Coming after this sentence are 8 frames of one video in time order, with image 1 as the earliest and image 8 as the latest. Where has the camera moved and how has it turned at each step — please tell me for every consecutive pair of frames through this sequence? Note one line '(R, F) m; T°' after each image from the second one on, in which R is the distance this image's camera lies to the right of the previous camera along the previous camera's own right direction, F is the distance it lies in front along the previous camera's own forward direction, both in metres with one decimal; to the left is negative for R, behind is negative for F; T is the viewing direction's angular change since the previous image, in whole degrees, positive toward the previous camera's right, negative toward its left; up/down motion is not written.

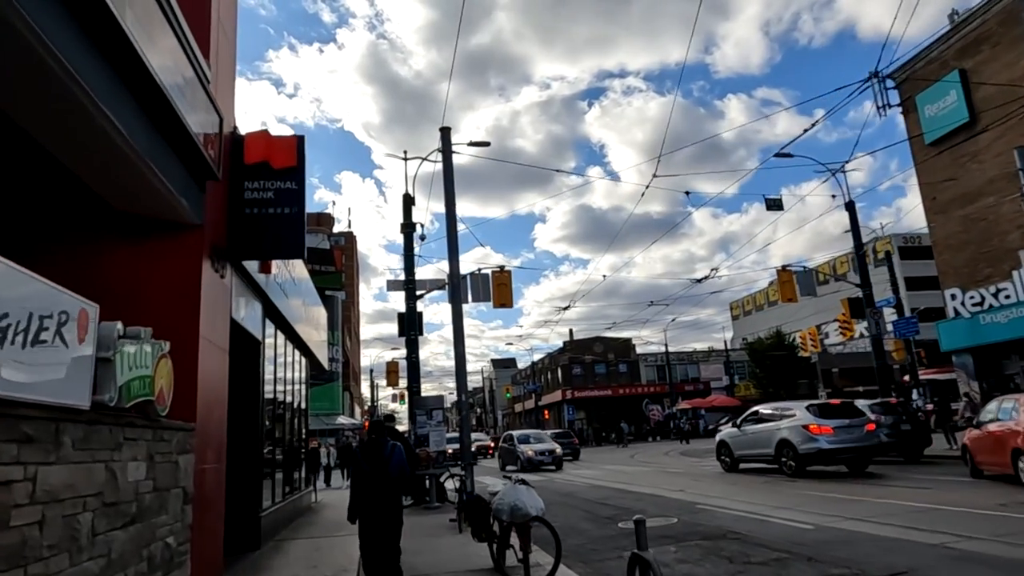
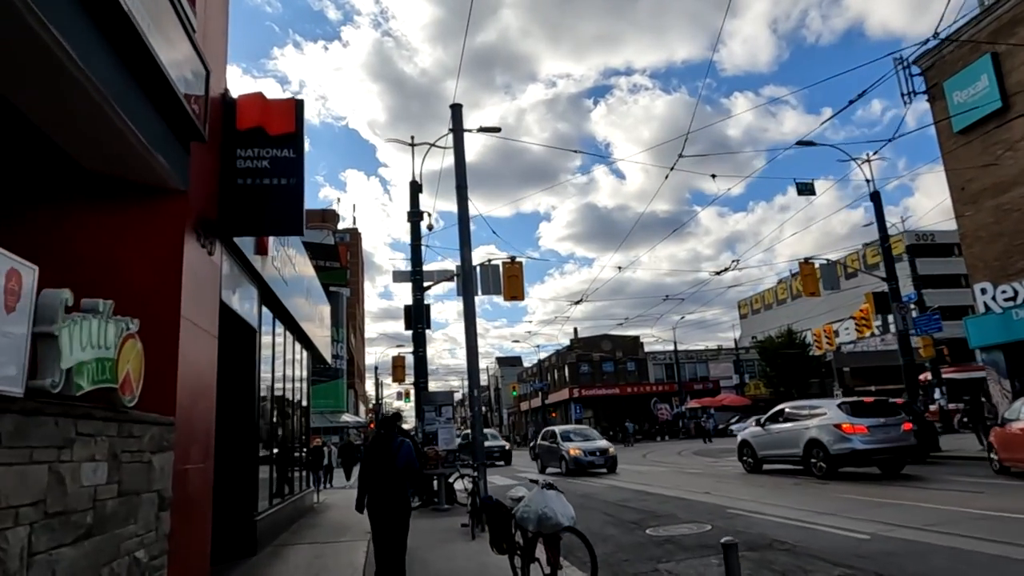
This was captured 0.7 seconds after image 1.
(-0.2, +0.9) m; 0°
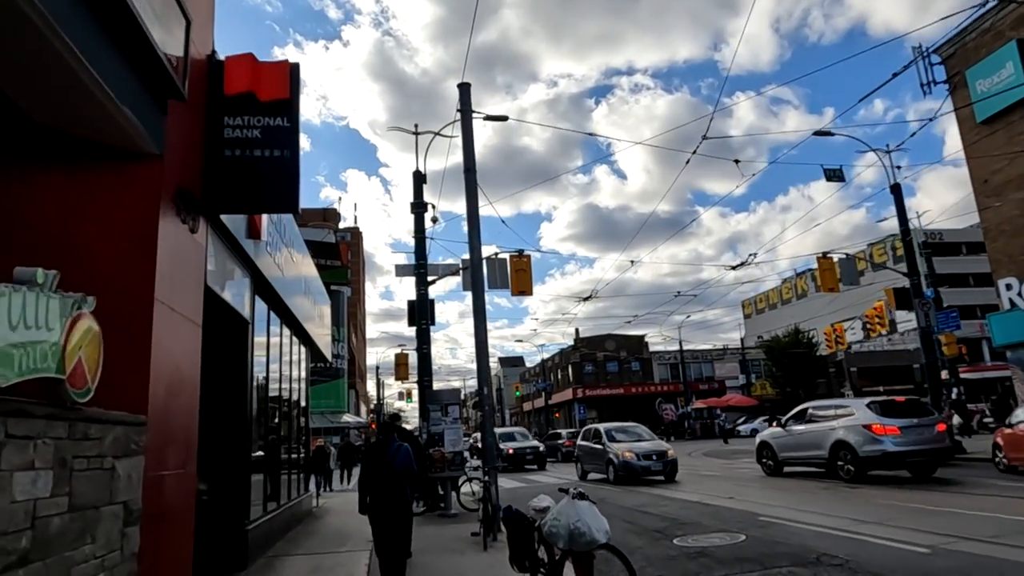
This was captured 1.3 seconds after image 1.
(-0.2, +0.8) m; 0°
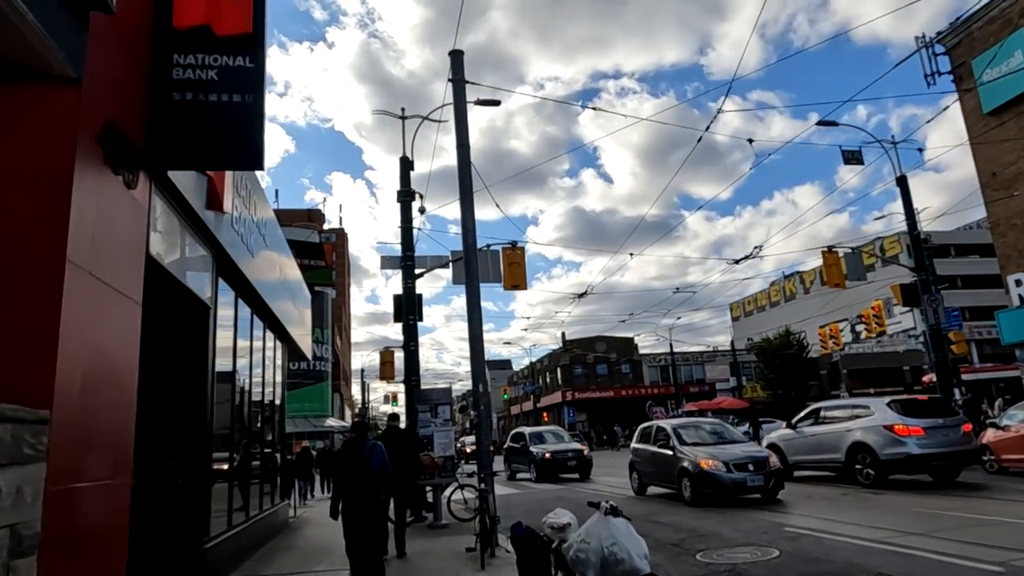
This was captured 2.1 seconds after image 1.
(-0.2, +1.1) m; +1°
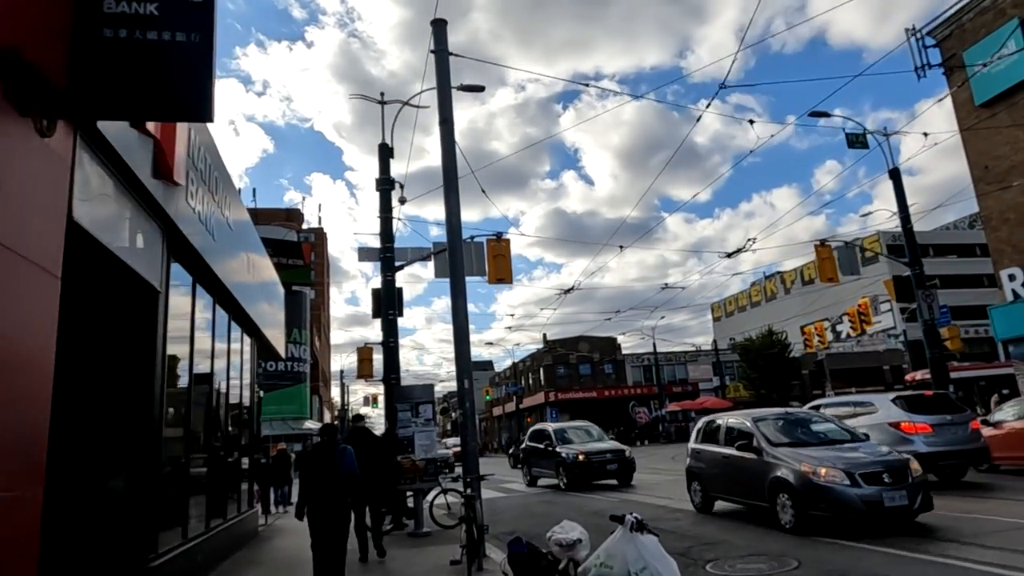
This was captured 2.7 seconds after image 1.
(-0.1, +0.8) m; +2°
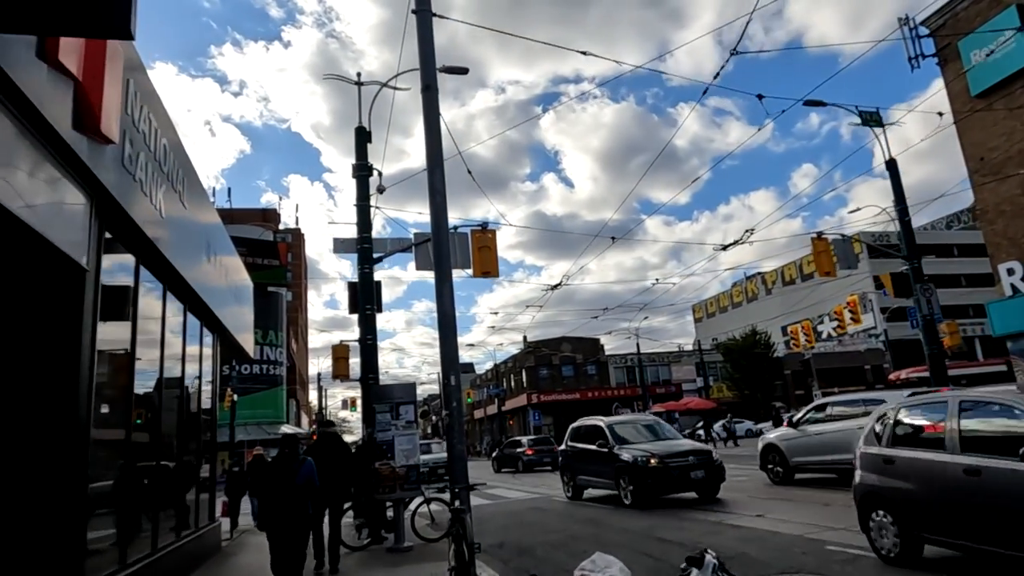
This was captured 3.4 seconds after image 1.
(-0.1, +1.0) m; +2°
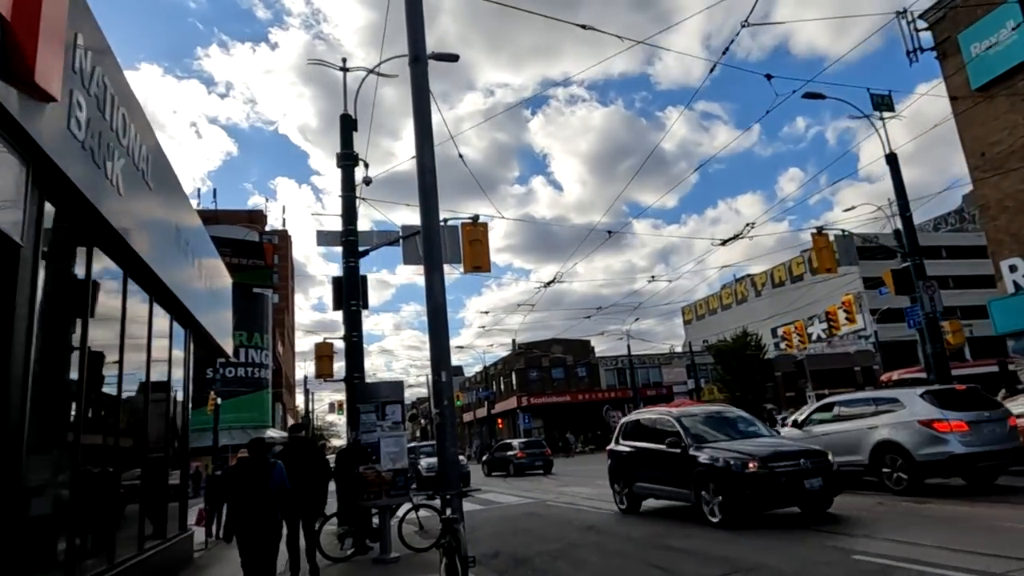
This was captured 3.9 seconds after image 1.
(-0.1, +0.7) m; +1°
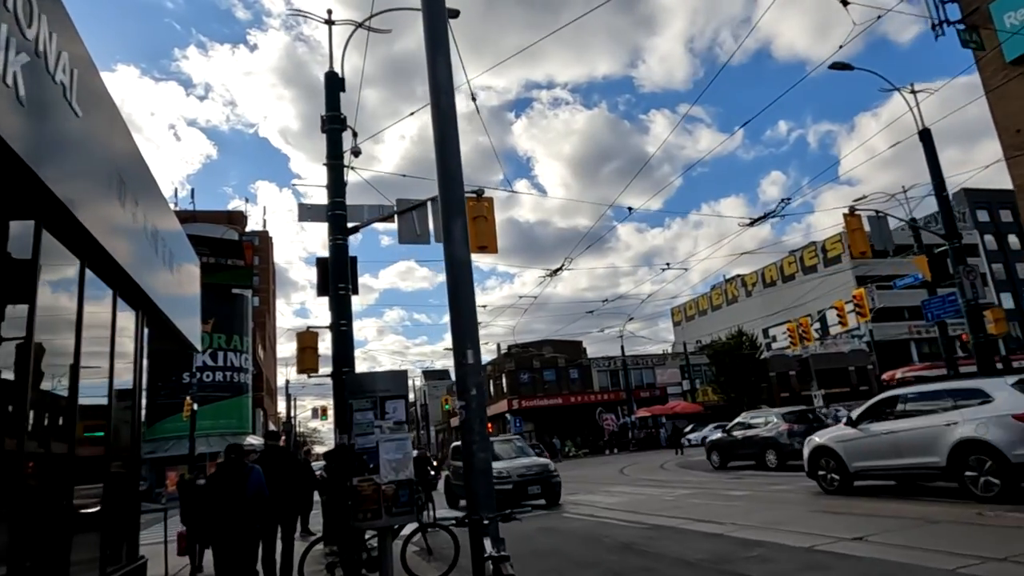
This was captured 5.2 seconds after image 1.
(-0.5, +1.8) m; +1°
